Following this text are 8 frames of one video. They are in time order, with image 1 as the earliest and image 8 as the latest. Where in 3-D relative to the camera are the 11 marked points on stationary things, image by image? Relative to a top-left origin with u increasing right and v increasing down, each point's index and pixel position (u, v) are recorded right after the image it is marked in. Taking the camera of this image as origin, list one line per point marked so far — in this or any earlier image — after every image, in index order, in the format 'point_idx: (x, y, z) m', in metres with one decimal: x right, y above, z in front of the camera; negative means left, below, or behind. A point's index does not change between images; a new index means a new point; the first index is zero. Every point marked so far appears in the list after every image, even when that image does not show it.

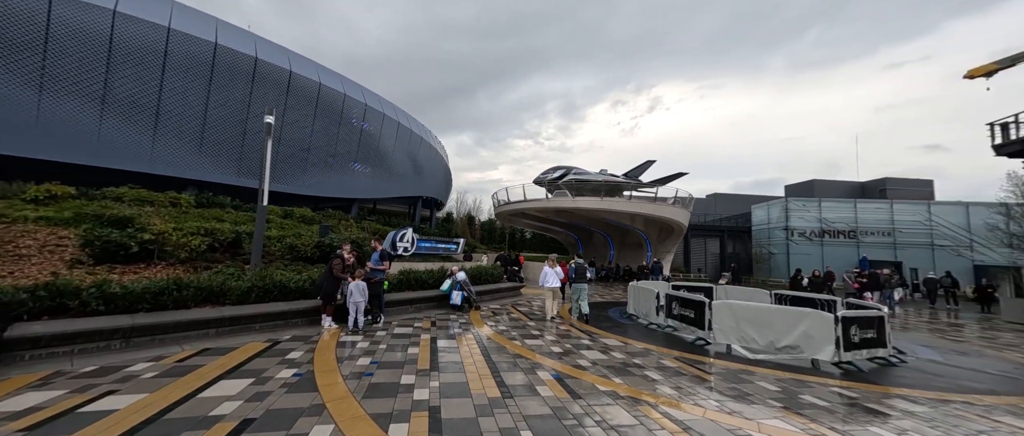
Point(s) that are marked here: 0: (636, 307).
0: (+2.9, -2.1, +7.9) m
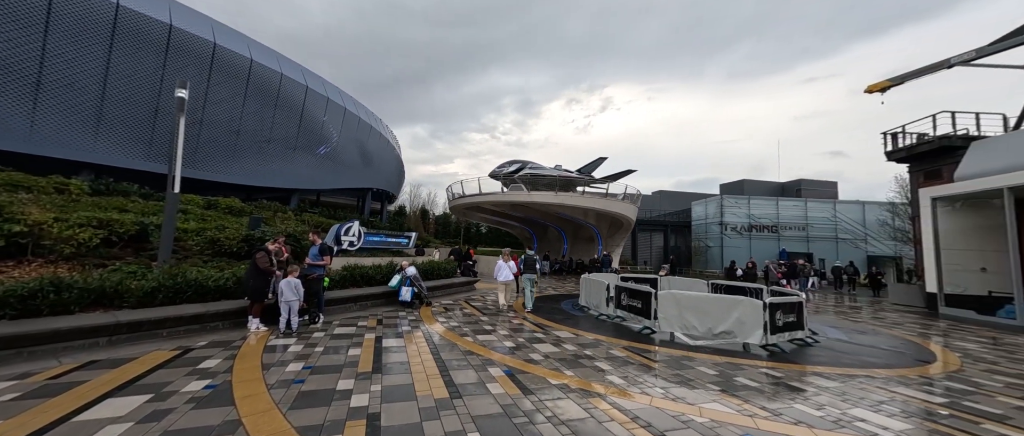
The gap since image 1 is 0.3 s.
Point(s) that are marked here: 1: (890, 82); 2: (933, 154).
0: (+1.8, -2.0, +8.1) m
1: (+16.3, +5.9, +14.3) m
2: (+16.0, +2.5, +12.6) m
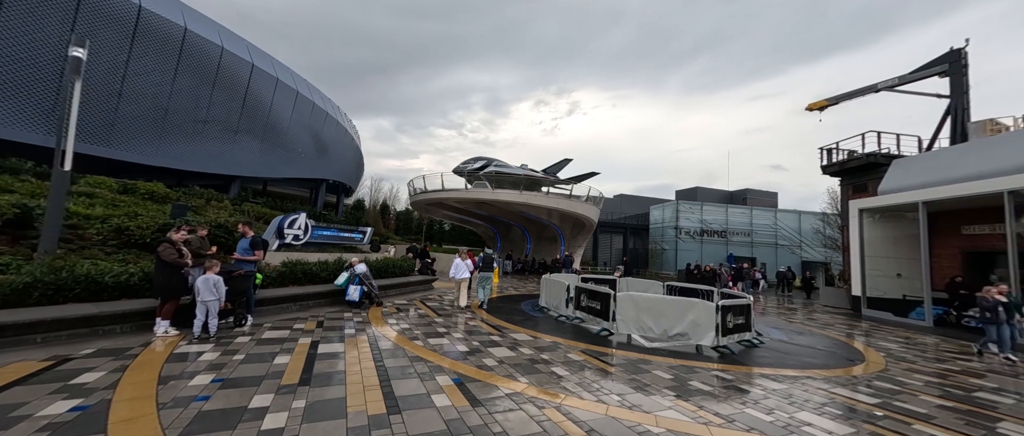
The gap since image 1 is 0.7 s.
0: (+0.9, -1.9, +8.0) m
1: (+14.8, +5.5, +15.7) m
2: (+14.6, +2.1, +14.0) m
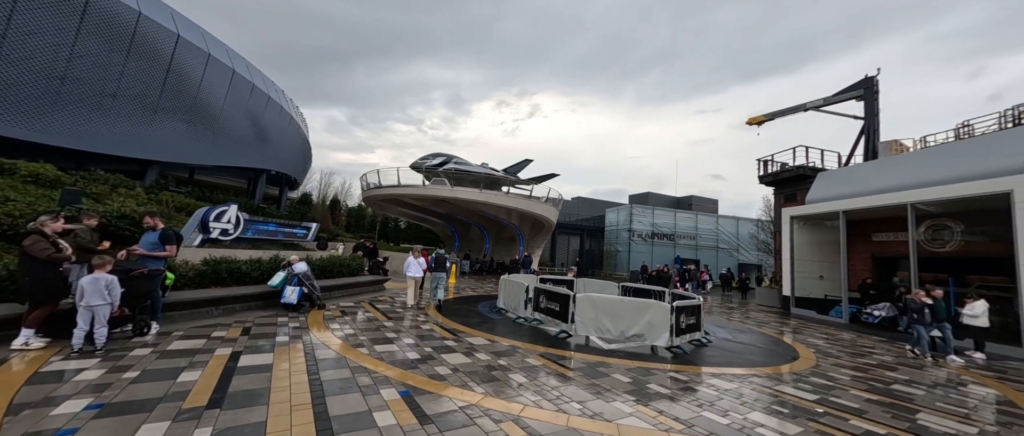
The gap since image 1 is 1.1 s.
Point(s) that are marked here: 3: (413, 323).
0: (-0.1, -1.9, +7.8) m
1: (+13.0, +5.2, +17.1) m
2: (+12.9, +1.7, +15.4) m
3: (-1.8, -1.9, +6.0) m
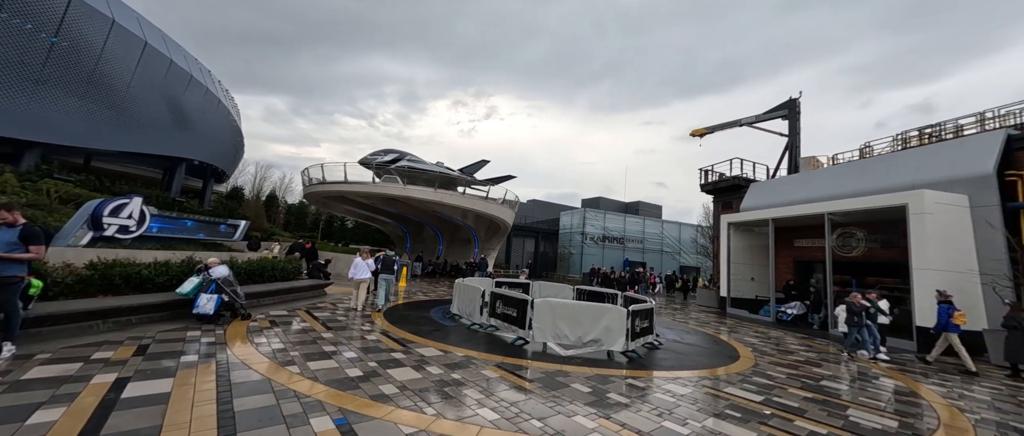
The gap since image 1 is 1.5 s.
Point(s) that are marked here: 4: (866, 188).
0: (-1.2, -2.0, +7.4) m
1: (+10.7, +4.9, +18.5) m
2: (+10.8, +1.4, +16.8) m
3: (-2.5, -1.9, +5.4) m
4: (+12.6, +1.1, +11.5) m
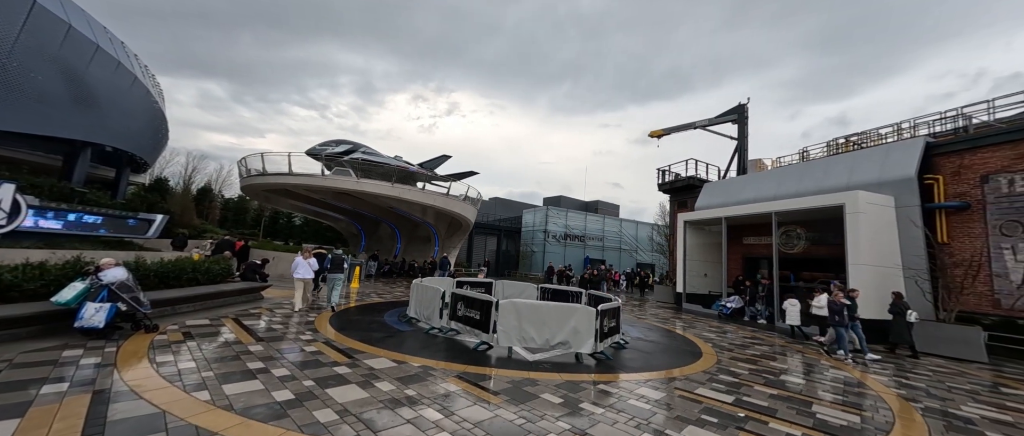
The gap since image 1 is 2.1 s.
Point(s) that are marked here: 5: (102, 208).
0: (-1.9, -1.9, +6.9) m
1: (+8.7, +4.9, +19.2) m
2: (+8.9, +1.5, +17.5) m
3: (-3.1, -1.8, +4.7) m
4: (+11.2, +1.1, +12.5) m
5: (-18.9, +0.5, +15.3) m
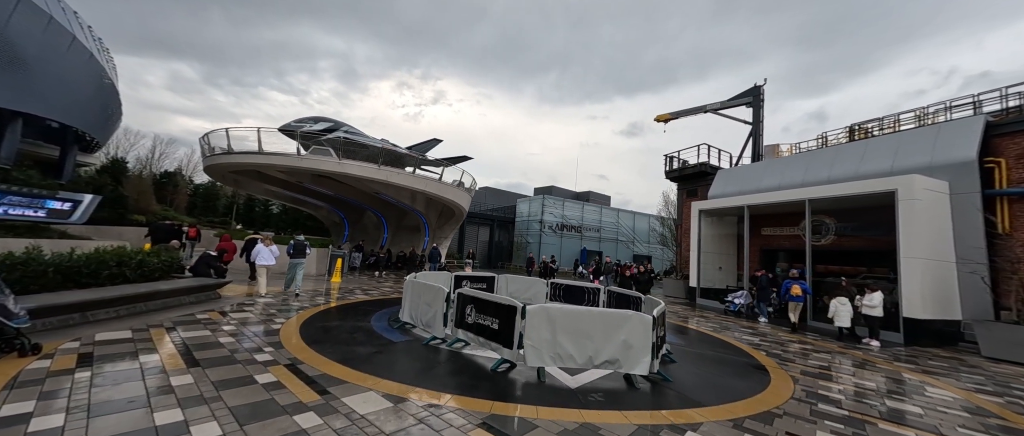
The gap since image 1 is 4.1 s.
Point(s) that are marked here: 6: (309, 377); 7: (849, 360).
0: (-1.7, -1.6, +5.6) m
1: (+8.4, +5.5, +18.2) m
2: (+8.7, +2.0, +16.6) m
3: (-2.7, -1.5, +3.4) m
4: (+11.3, +1.5, +11.7) m
5: (-19.0, +1.1, +13.3) m
6: (-2.0, -1.6, +3.4) m
7: (+5.6, -2.4, +5.7) m
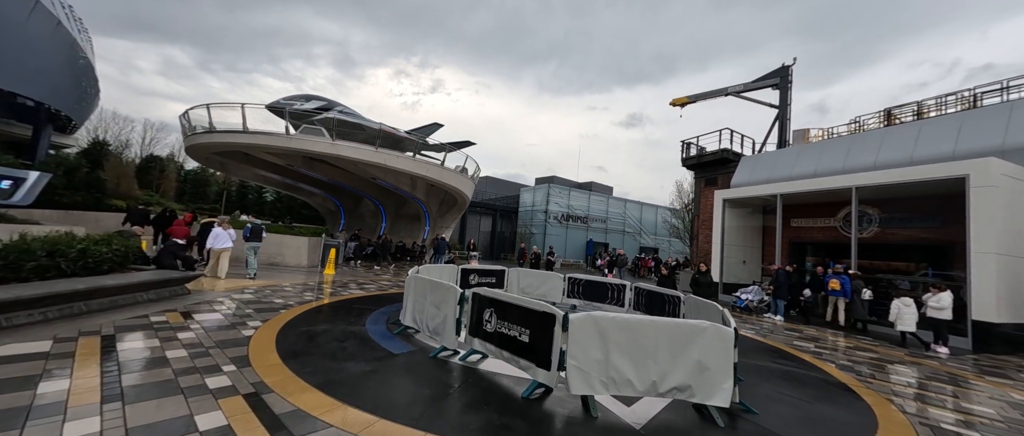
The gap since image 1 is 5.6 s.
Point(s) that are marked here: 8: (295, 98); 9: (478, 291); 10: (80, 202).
0: (-1.4, -1.3, +4.7) m
1: (+8.7, +6.0, +17.2) m
2: (+9.0, +2.4, +15.7) m
3: (-2.4, -1.3, +2.5) m
4: (+11.6, +1.8, +10.8) m
5: (-18.7, +1.7, +12.2) m
6: (-1.7, -1.4, +2.5) m
7: (+5.9, -2.2, +4.9) m
8: (-12.6, +6.6, +19.8) m
9: (-0.4, -0.8, +3.8) m
10: (-20.2, +0.7, +15.7) m
